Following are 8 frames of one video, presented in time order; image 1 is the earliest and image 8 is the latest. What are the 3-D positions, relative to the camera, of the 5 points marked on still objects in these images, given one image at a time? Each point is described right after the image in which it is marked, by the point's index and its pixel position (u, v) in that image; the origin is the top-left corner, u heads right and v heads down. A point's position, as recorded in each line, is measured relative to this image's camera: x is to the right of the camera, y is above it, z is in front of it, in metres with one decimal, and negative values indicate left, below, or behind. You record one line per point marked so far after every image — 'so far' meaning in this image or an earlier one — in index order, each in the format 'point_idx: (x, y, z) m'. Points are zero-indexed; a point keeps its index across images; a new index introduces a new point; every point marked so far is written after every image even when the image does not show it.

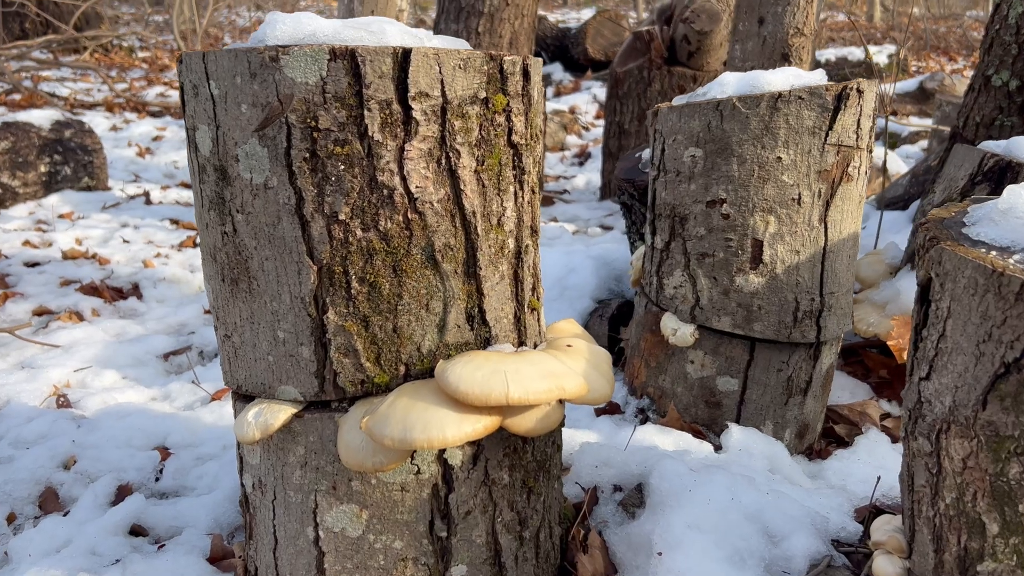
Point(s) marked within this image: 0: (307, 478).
0: (-0.6, -0.6, +2.8) m
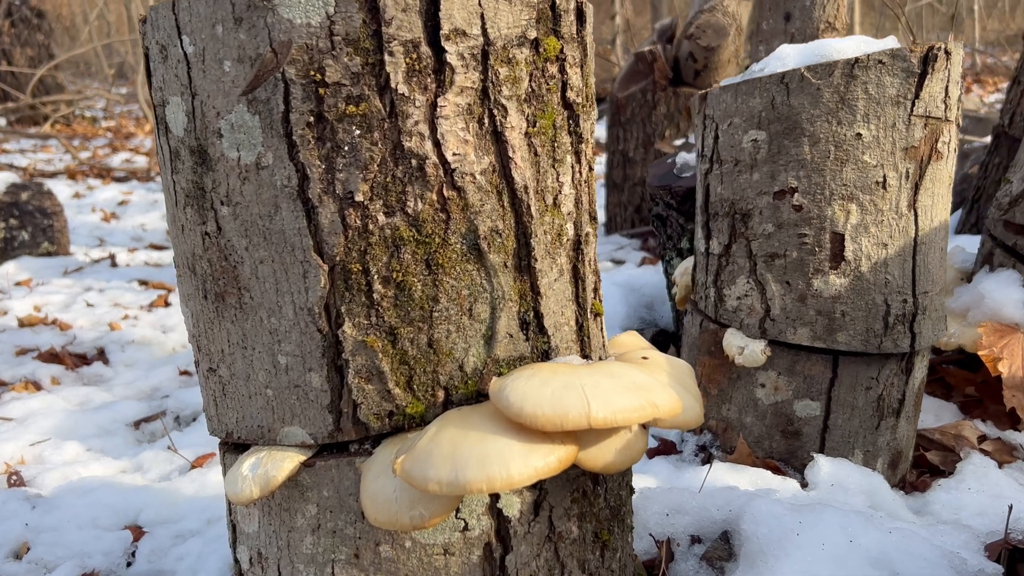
0: (-0.4, -0.6, +2.1) m
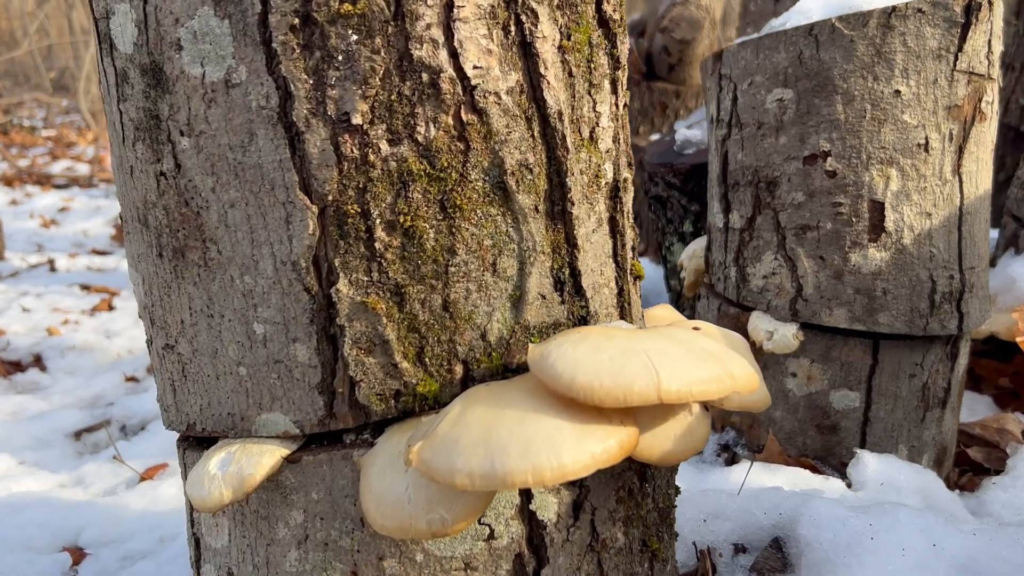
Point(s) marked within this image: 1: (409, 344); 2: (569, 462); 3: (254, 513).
0: (-0.4, -0.5, +1.7) m
1: (-0.2, -0.1, +1.6) m
2: (+0.1, -0.3, +1.4) m
3: (-0.5, -0.4, +1.7) m
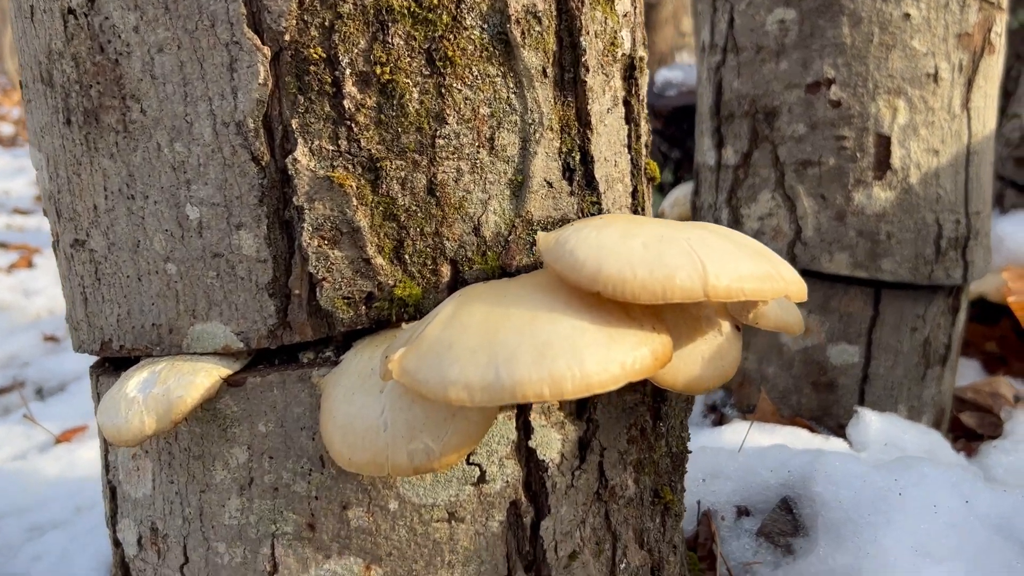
0: (-0.4, -0.3, +1.4) m
1: (-0.2, +0.1, +1.3) m
2: (+0.1, -0.1, +1.1) m
3: (-0.5, -0.2, +1.4) m
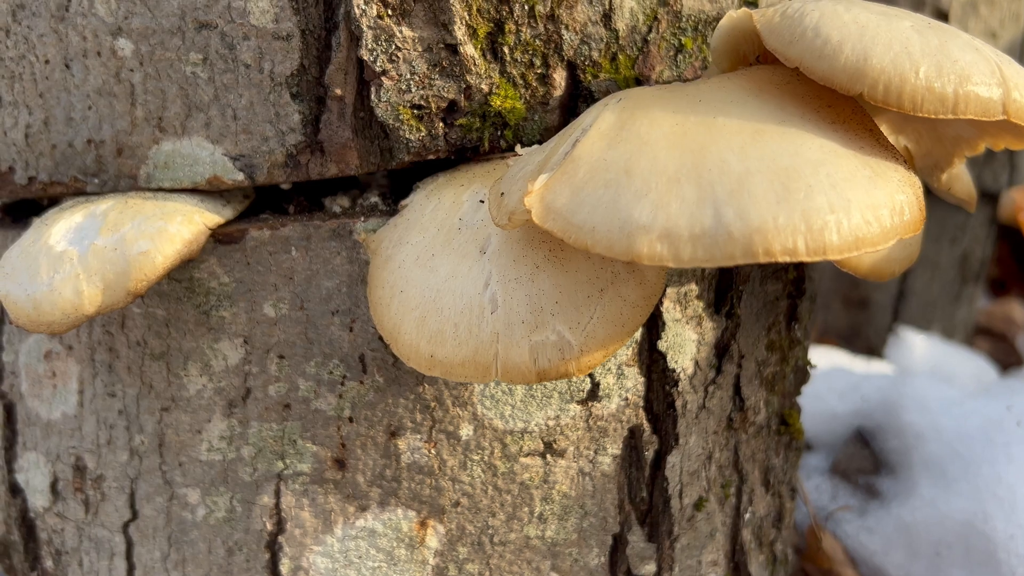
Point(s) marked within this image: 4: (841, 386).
0: (-0.2, -0.1, +0.9) m
1: (0.0, +0.2, +0.8) m
2: (+0.3, +0.1, +0.7) m
3: (-0.3, -0.1, +0.9) m
4: (+0.6, -0.2, +1.8) m
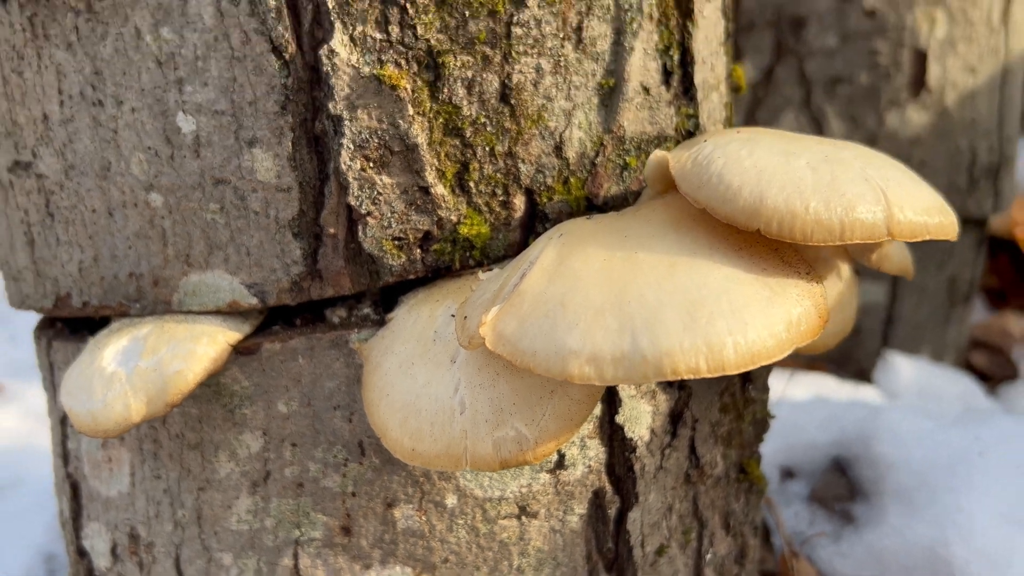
0: (-0.3, -0.3, +1.1) m
1: (-0.1, +0.1, +1.0) m
2: (+0.2, 0.0, +0.8) m
3: (-0.4, -0.2, +1.1) m
4: (+0.6, -0.3, +2.0) m
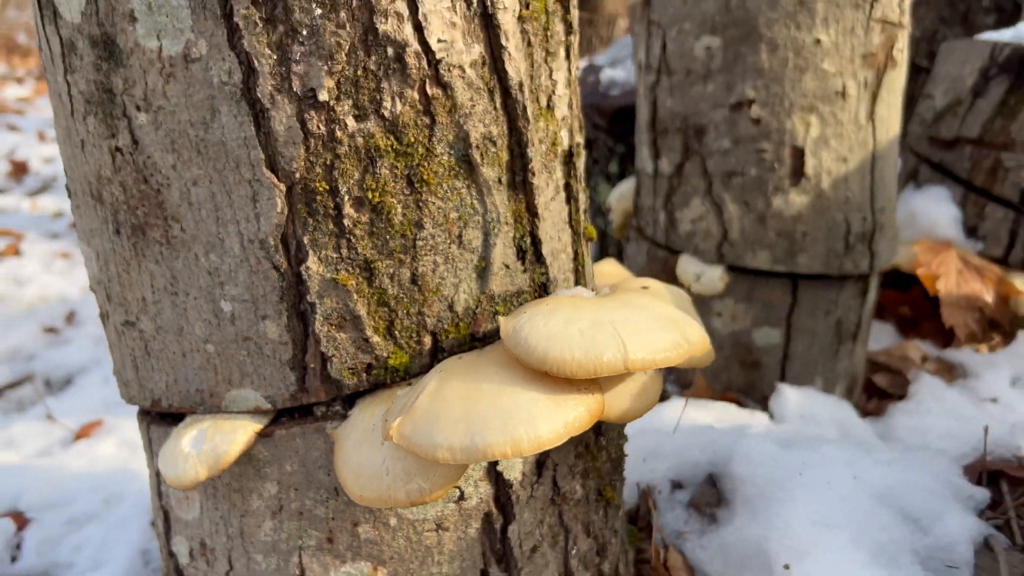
0: (-0.4, -0.4, +1.8) m
1: (-0.2, -0.1, +1.7) m
2: (+0.1, -0.2, +1.5) m
3: (-0.5, -0.4, +1.8) m
4: (+0.5, -0.4, +2.6) m
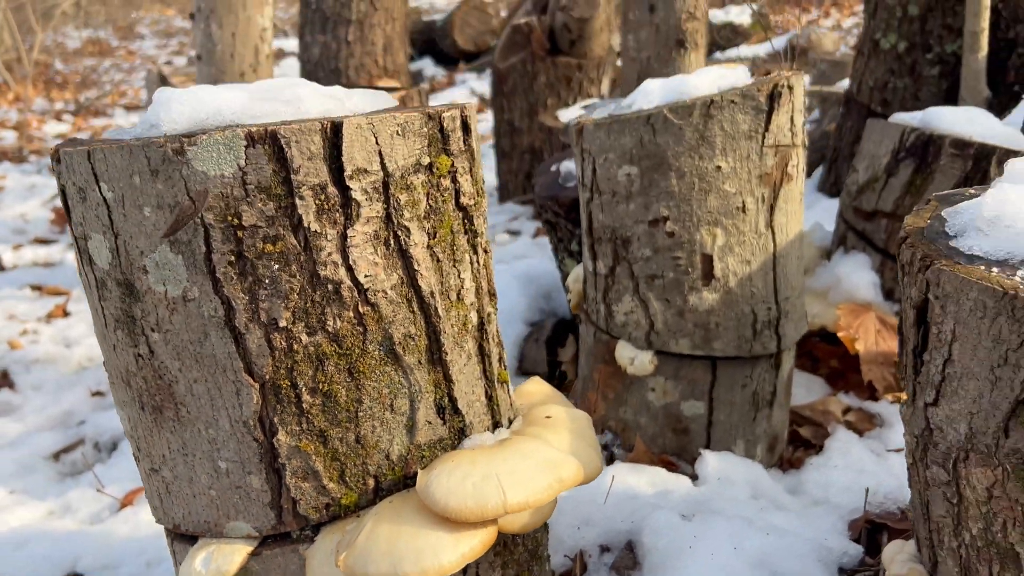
0: (-0.6, -0.8, +2.4) m
1: (-0.4, -0.4, +2.3) m
2: (-0.1, -0.6, +2.1) m
3: (-0.7, -0.7, +2.4) m
4: (+0.4, -0.7, +3.2) m
